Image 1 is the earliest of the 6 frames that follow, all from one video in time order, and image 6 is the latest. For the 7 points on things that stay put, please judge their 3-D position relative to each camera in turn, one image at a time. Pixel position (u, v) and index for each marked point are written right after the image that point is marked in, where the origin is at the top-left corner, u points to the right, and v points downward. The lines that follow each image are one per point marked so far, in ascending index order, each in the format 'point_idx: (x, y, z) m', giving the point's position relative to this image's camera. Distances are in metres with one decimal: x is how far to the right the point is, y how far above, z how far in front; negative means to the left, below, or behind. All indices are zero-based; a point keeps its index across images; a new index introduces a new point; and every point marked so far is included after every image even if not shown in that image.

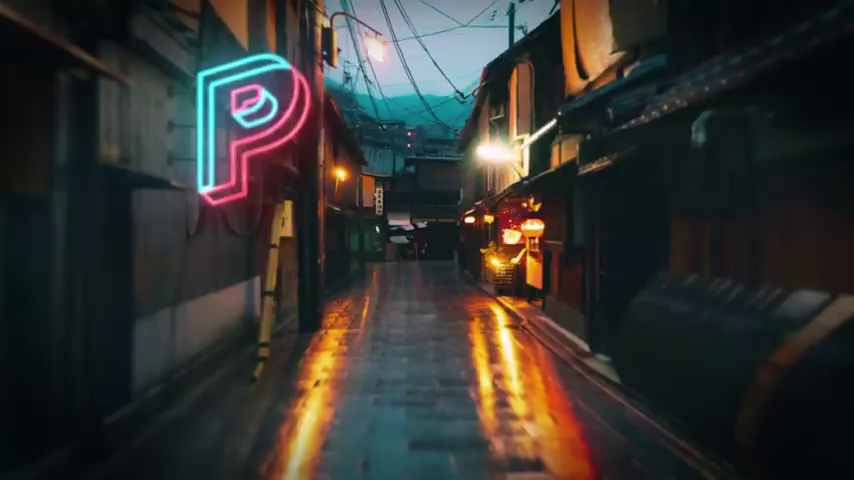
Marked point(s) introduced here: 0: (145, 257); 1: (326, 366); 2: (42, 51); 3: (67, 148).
0: (-3.0, -0.2, +7.7) m
1: (-1.8, -2.2, +12.3) m
2: (-2.8, +1.4, +5.0) m
3: (-3.0, +0.8, +6.0) m
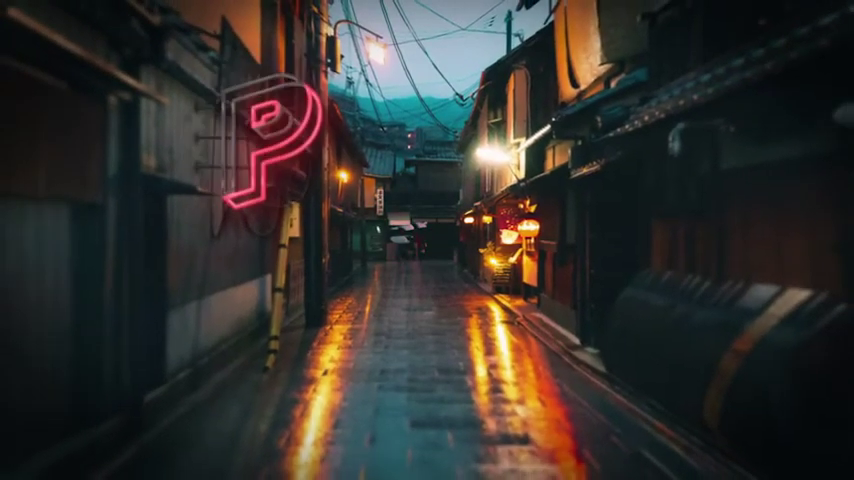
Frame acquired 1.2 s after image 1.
0: (-3.0, -0.2, +8.6) m
1: (-1.8, -2.2, +13.2) m
2: (-2.8, +1.4, +5.9) m
3: (-3.0, +0.8, +6.9) m
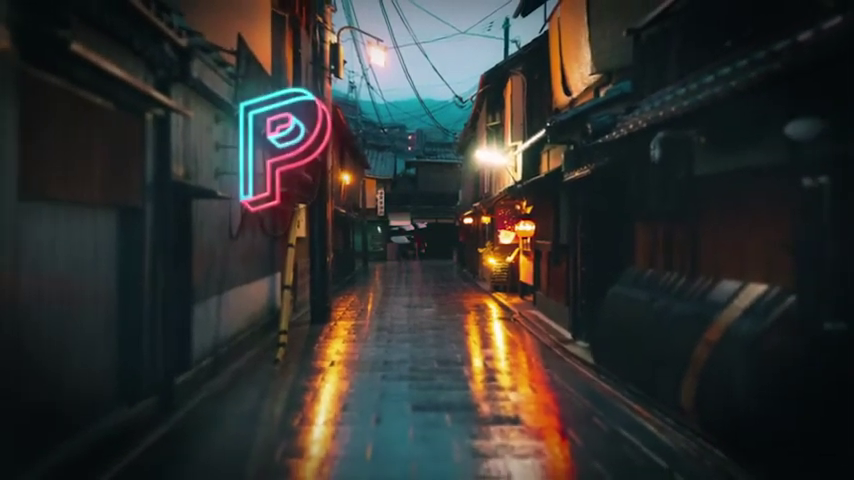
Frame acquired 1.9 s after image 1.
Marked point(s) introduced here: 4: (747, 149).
0: (-3.0, -0.2, +9.5) m
1: (-1.7, -2.2, +14.1) m
2: (-2.8, +1.4, +6.7) m
3: (-3.0, +0.8, +7.8) m
4: (+3.7, +1.1, +8.3) m
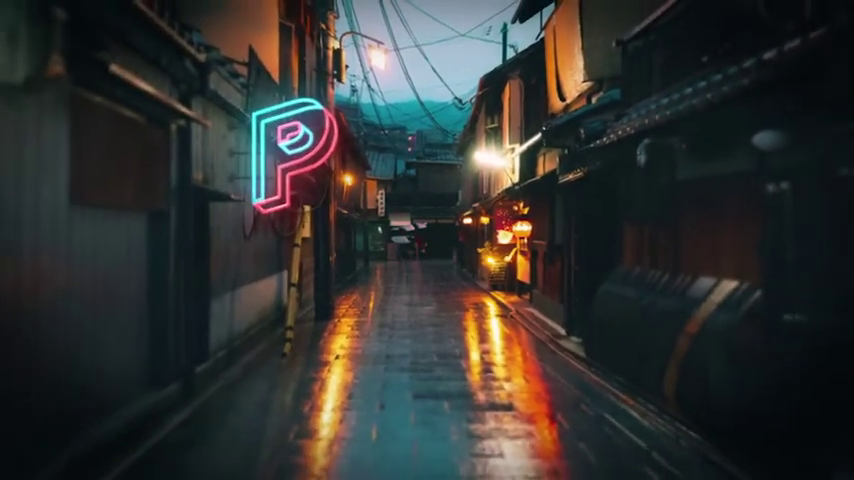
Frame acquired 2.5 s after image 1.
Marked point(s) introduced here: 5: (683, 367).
0: (-3.0, -0.2, +10.2) m
1: (-1.8, -2.2, +14.8) m
2: (-2.8, +1.4, +7.4) m
3: (-3.0, +0.8, +8.5) m
4: (+3.7, +1.1, +9.0) m
5: (+3.2, -1.6, +8.8) m
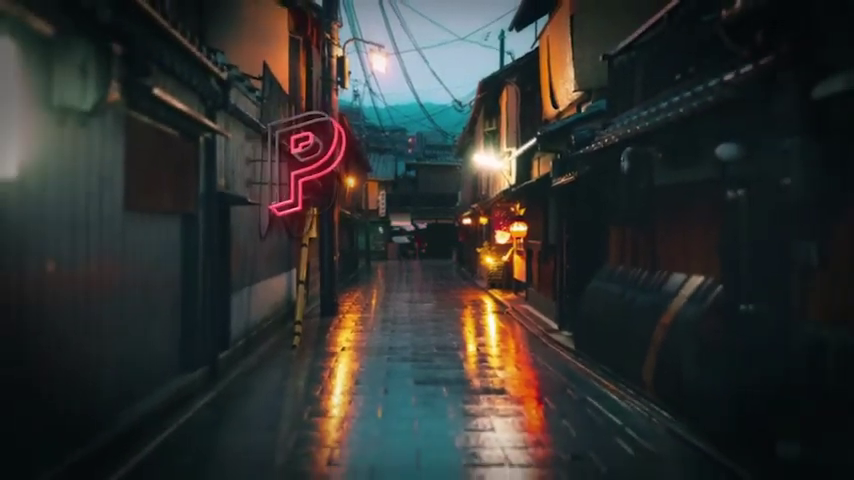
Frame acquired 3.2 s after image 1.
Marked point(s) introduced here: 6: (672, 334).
0: (-3.0, -0.2, +11.2) m
1: (-1.7, -2.2, +15.8) m
2: (-2.8, +1.4, +8.4) m
3: (-3.0, +0.8, +9.5) m
4: (+3.7, +1.1, +10.0) m
5: (+3.2, -1.6, +9.8) m
6: (+3.2, -1.2, +9.4) m
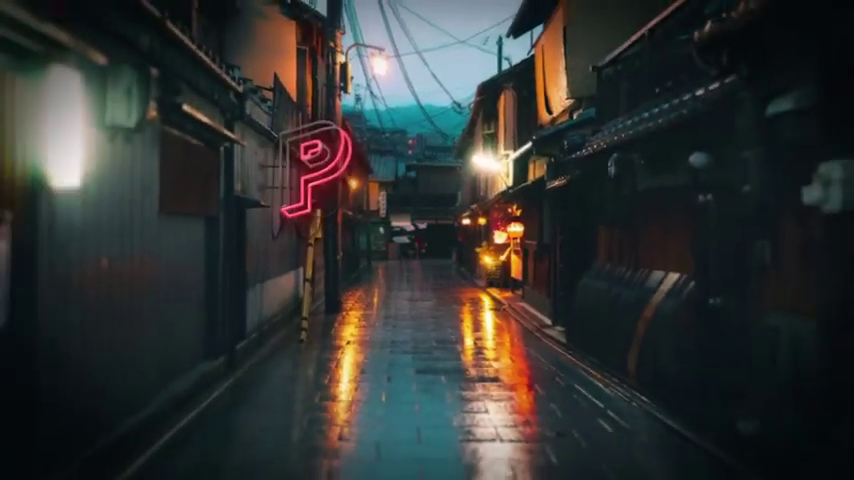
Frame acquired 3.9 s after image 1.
0: (-3.0, -0.2, +12.1) m
1: (-1.8, -2.2, +16.7) m
2: (-2.8, +1.4, +9.3) m
3: (-3.0, +0.8, +10.4) m
4: (+3.7, +1.1, +10.9) m
5: (+3.2, -1.6, +10.7) m
6: (+3.2, -1.2, +10.3) m
